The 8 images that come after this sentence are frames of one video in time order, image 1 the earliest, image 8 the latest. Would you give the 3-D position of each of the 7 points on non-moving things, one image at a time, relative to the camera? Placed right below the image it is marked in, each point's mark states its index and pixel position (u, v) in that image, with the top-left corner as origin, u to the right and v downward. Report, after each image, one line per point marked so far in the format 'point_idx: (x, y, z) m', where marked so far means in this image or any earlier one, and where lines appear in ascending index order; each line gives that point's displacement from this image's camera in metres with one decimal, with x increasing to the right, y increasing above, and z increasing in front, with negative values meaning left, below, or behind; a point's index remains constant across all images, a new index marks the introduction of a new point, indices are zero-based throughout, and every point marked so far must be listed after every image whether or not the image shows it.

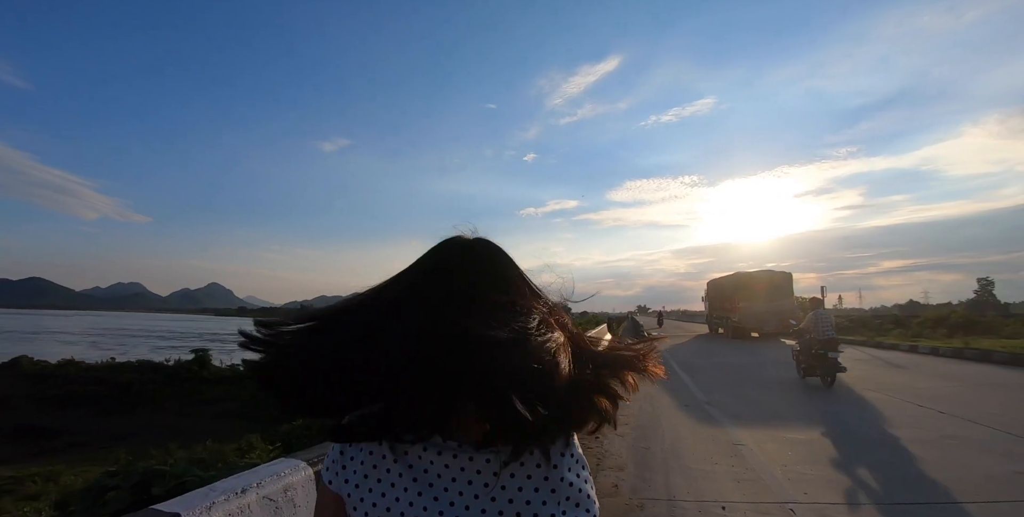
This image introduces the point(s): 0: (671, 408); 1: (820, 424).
0: (+2.6, -2.4, +8.2) m
1: (+4.6, -2.4, +7.7) m
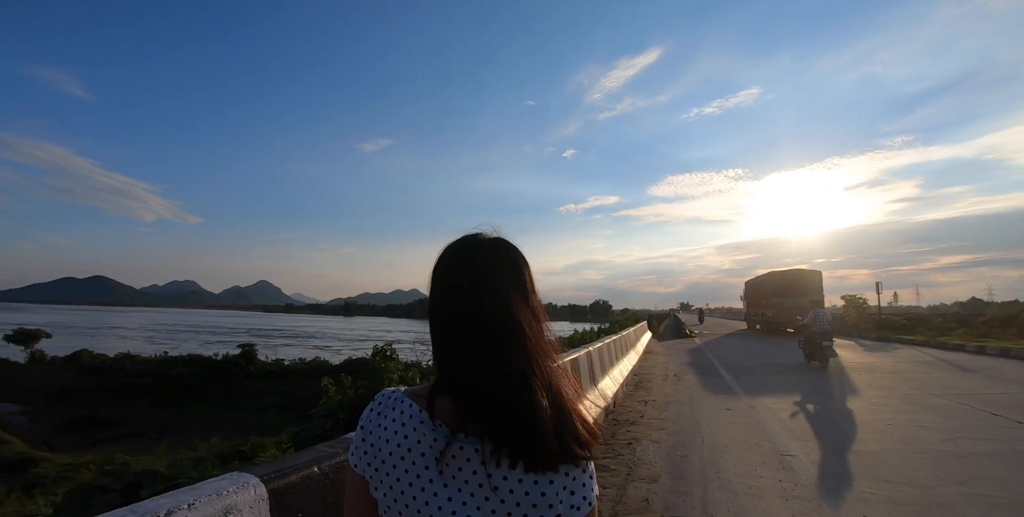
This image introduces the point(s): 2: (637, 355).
0: (+3.0, -2.3, +7.7) m
1: (+4.9, -2.3, +7.0) m
2: (+4.2, -3.2, +17.5) m
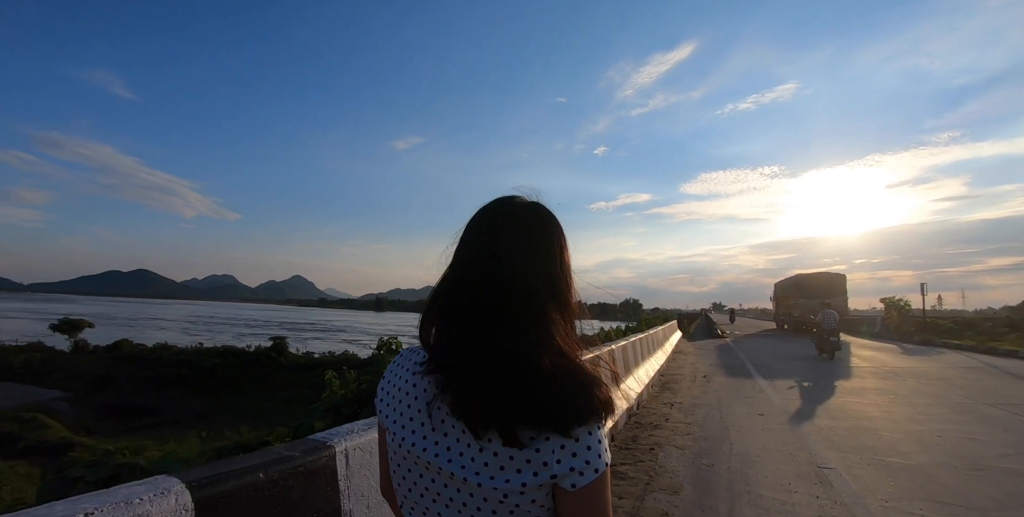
0: (+3.2, -2.2, +7.2) m
1: (+5.1, -2.2, +6.4) m
2: (+4.9, -3.1, +17.0) m
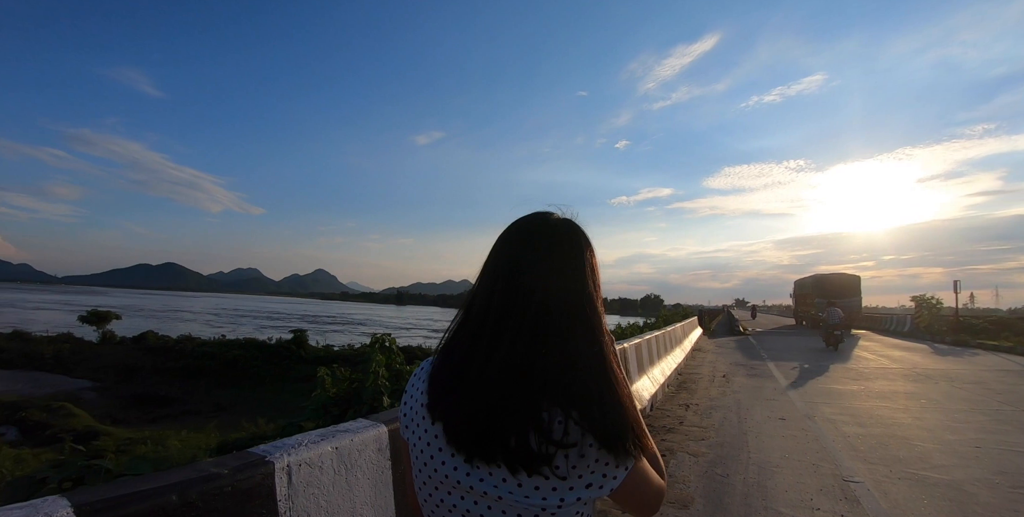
0: (+3.3, -2.2, +6.8) m
1: (+5.2, -2.2, +6.0) m
2: (+5.4, -3.0, +16.5) m
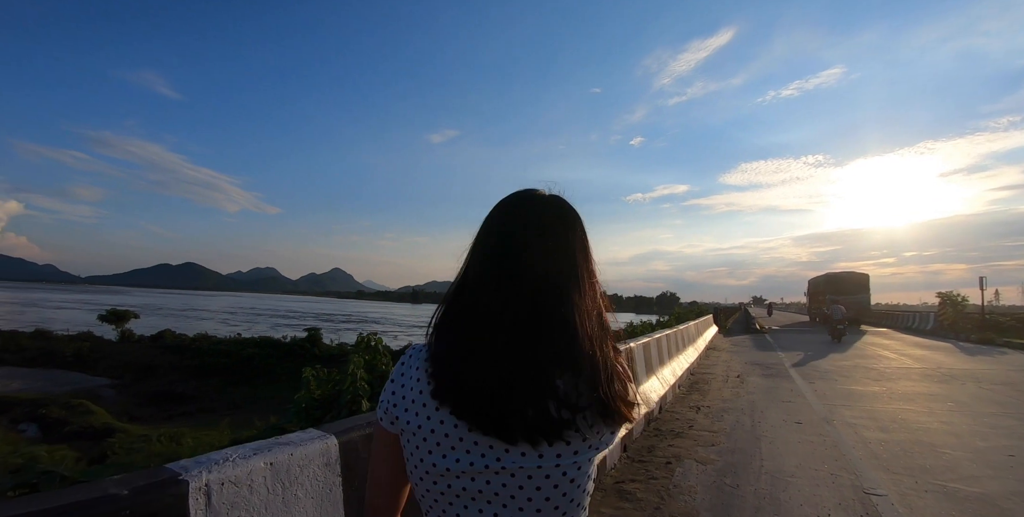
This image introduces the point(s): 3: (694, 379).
0: (+3.3, -2.1, +6.5) m
1: (+5.2, -2.1, +5.6) m
2: (+5.7, -2.9, +16.1) m
3: (+4.0, -2.7, +11.6) m
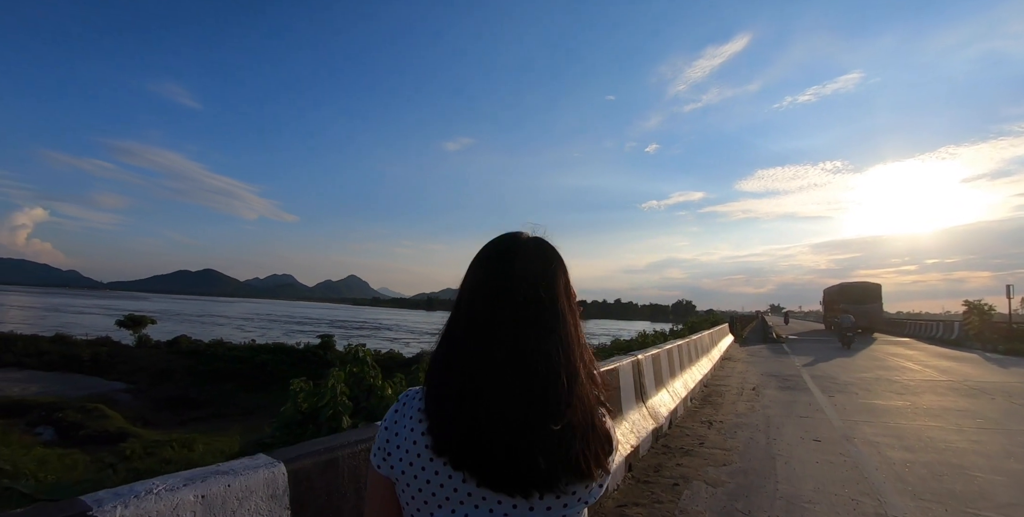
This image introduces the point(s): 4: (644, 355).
0: (+3.4, -2.2, +6.2) m
1: (+5.2, -2.2, +5.2) m
2: (+6.0, -3.1, +15.7) m
3: (+4.2, -2.8, +11.2) m
4: (+1.6, -1.2, +6.5) m
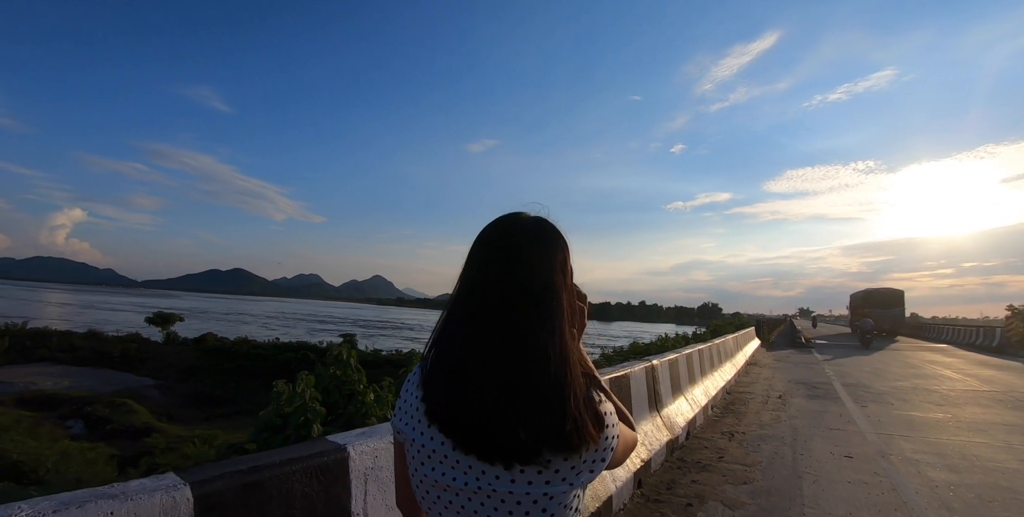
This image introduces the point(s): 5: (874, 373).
0: (+3.4, -2.2, +5.7) m
1: (+5.2, -2.2, +4.7) m
2: (+6.4, -3.1, +15.1) m
3: (+4.5, -2.9, +10.7) m
4: (+1.7, -1.2, +6.1) m
5: (+13.4, -4.3, +19.6) m
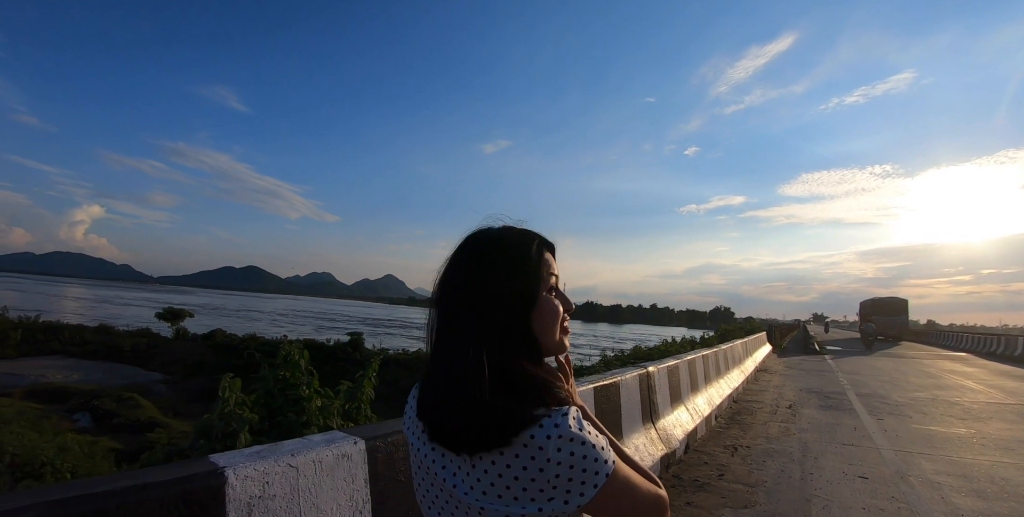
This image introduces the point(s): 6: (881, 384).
0: (+3.3, -2.2, +5.3) m
1: (+5.1, -2.2, +4.2) m
2: (+6.5, -3.2, +14.6) m
3: (+4.4, -2.9, +10.2) m
4: (+1.6, -1.2, +5.7) m
5: (+13.5, -4.5, +18.9) m
6: (+12.3, -4.2, +17.5) m
